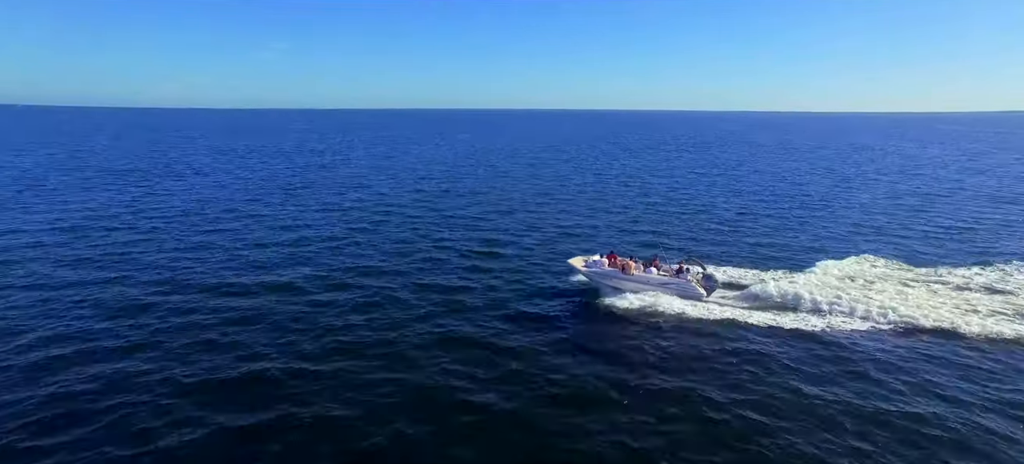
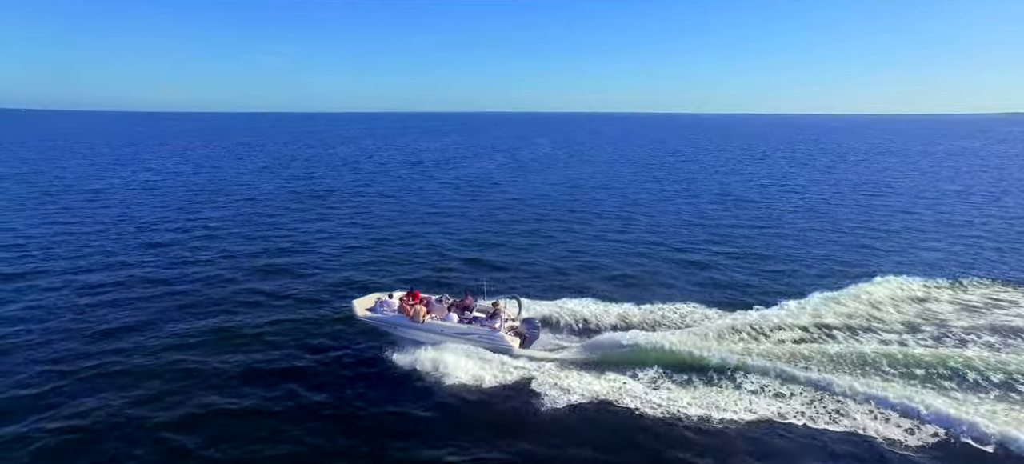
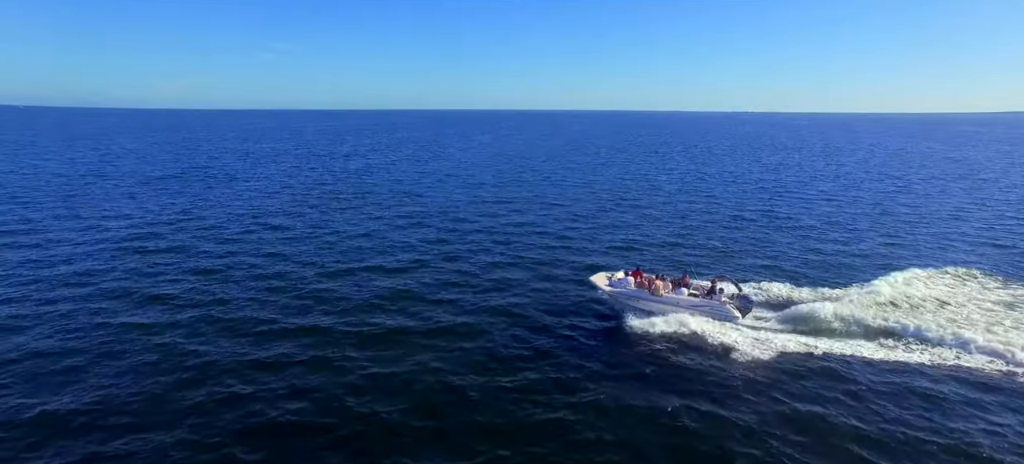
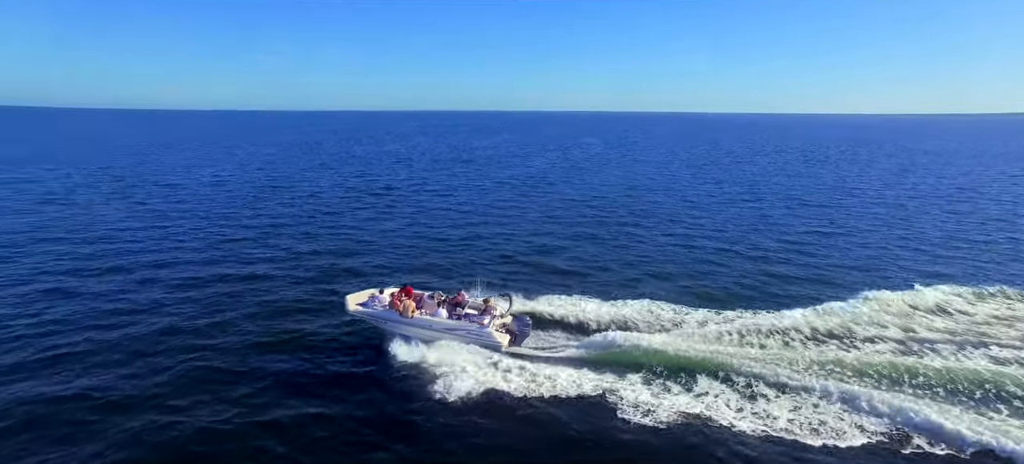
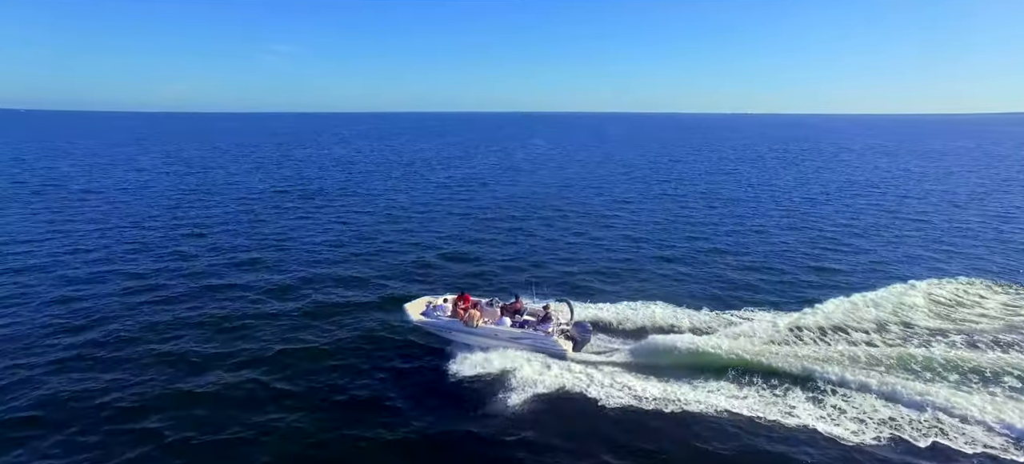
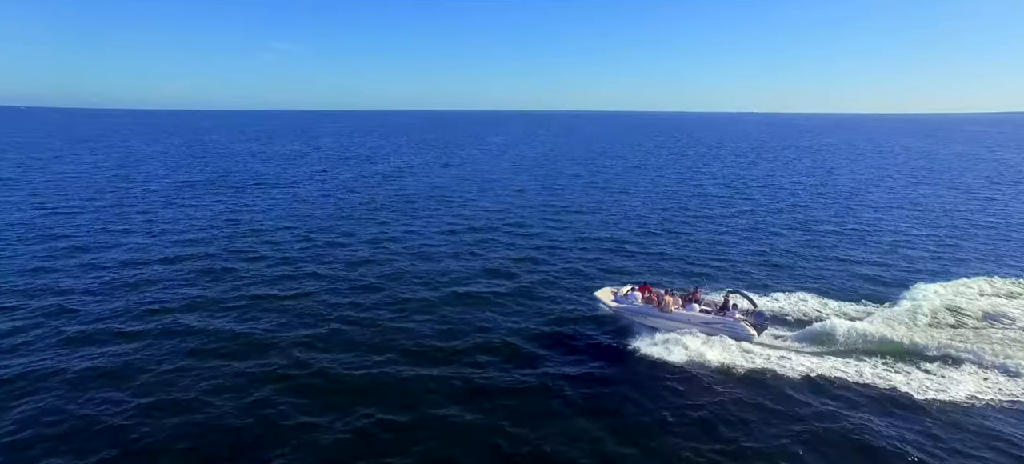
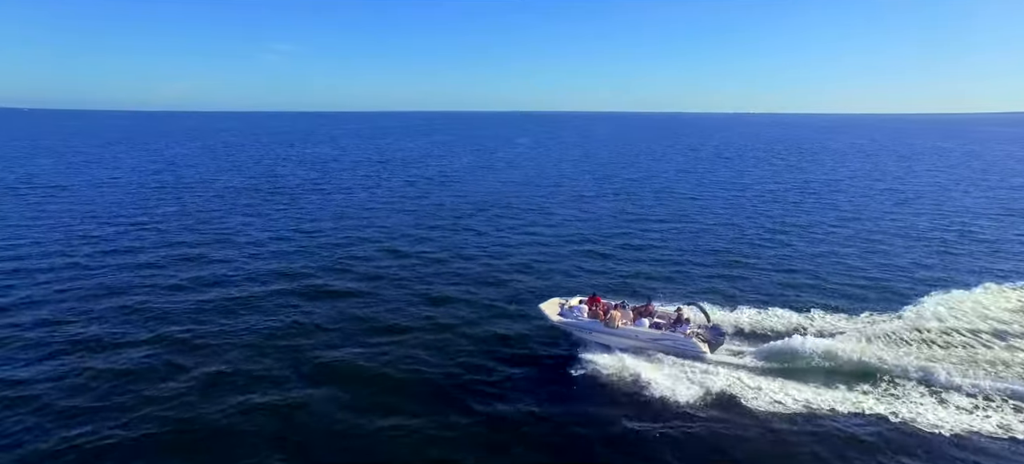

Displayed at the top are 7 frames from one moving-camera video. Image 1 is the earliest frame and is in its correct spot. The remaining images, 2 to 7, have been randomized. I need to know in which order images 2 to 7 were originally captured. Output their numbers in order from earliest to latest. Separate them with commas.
3, 6, 7, 5, 2, 4
